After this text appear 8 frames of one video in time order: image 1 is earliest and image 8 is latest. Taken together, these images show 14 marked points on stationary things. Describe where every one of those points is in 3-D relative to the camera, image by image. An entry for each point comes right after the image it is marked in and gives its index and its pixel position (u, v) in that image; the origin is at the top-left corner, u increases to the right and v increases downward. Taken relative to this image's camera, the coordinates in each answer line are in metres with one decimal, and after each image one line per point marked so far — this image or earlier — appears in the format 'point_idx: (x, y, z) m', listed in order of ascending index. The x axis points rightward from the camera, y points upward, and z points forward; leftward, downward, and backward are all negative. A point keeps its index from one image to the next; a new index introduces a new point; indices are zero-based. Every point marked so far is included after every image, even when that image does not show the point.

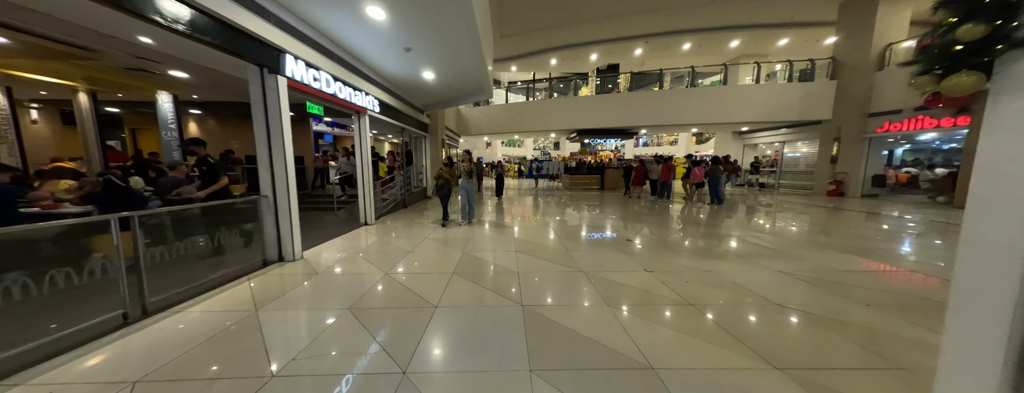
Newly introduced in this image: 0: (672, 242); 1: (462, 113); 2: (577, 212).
0: (+2.7, -0.8, +4.9) m
1: (-2.2, +3.8, +12.9) m
2: (+1.9, -0.5, +8.4) m
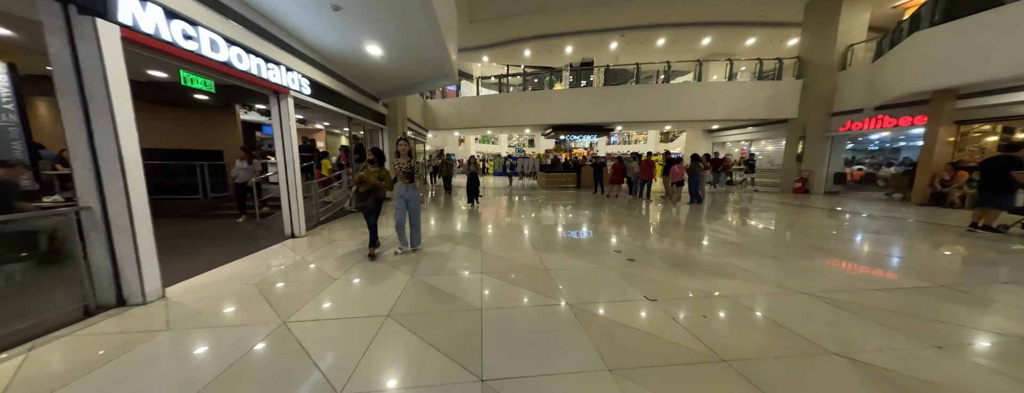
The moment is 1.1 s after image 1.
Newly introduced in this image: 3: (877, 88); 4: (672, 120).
0: (+2.2, -0.8, +4.5) m
1: (-3.4, +3.8, +12.0) m
2: (+1.2, -0.5, +7.9) m
3: (+9.8, +3.0, +7.8) m
4: (+5.9, +2.8, +10.6) m
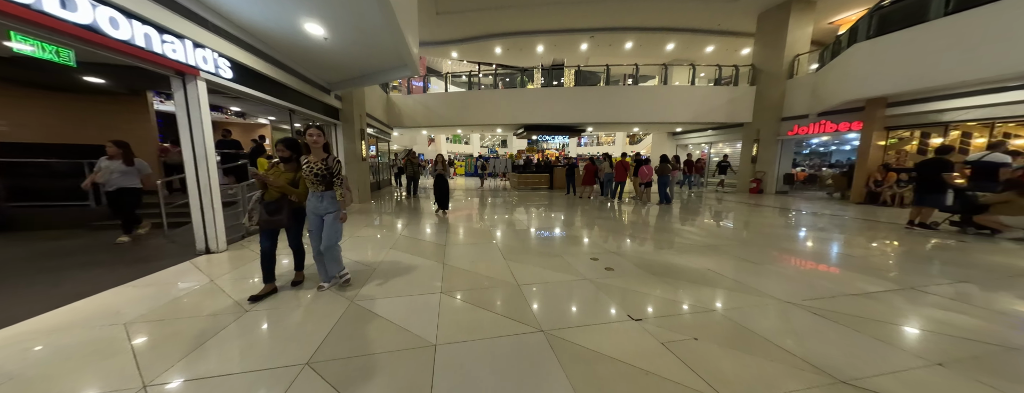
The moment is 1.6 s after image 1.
0: (+1.8, -0.8, +4.4) m
1: (-4.6, +3.7, +11.3) m
2: (+0.4, -0.5, +7.7) m
3: (+9.0, +3.0, +8.4) m
4: (+4.8, +2.8, +10.8) m
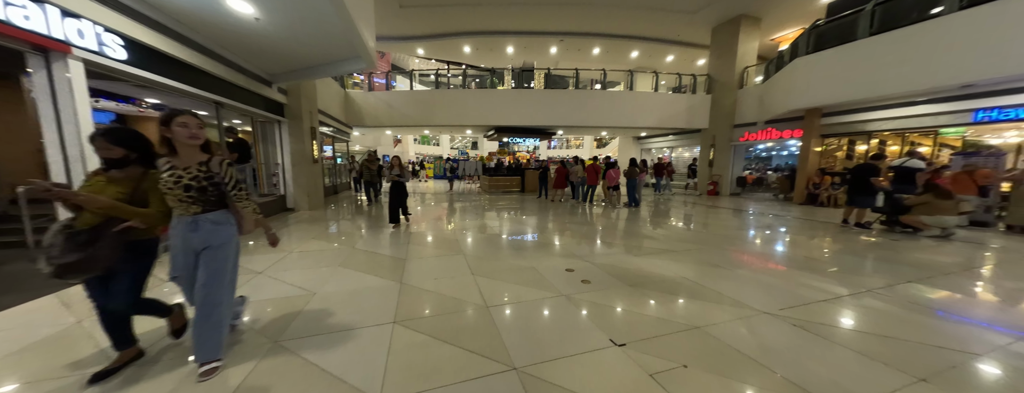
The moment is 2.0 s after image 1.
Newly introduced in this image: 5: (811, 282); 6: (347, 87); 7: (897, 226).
0: (+1.3, -0.9, +4.3) m
1: (-5.7, +3.6, +10.6) m
2: (-0.4, -0.6, +7.5) m
3: (+8.1, +2.9, +9.1) m
4: (+3.7, +2.7, +11.0) m
5: (+3.4, -1.0, +3.3) m
6: (-6.3, +4.0, +10.6) m
7: (+6.6, -0.5, +4.9) m
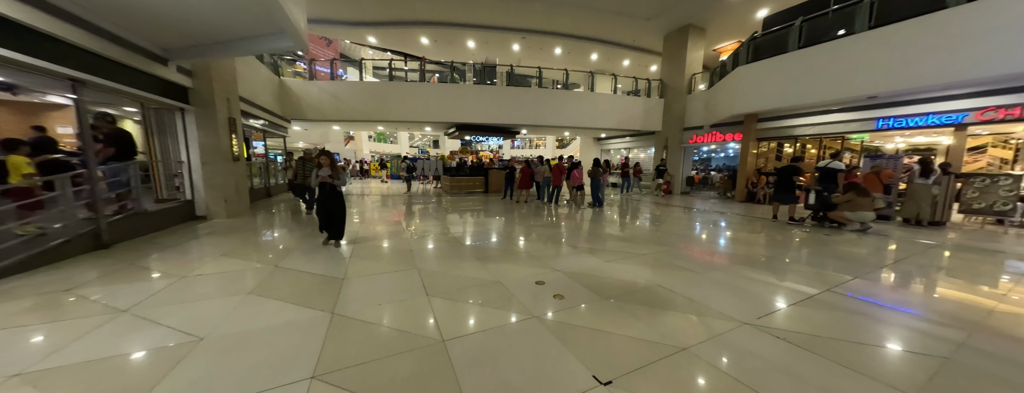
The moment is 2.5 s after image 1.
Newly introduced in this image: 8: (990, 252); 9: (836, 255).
0: (+0.8, -0.9, +4.2) m
1: (-7.1, +3.5, +9.4) m
2: (-1.3, -0.6, +7.1) m
3: (+6.8, +3.0, +9.8) m
4: (+2.2, +2.7, +11.1) m
5: (+3.0, -1.0, +3.5) m
6: (-7.6, +4.0, +9.4) m
7: (+6.0, -0.5, +5.5) m
8: (+7.5, -0.9, +4.5) m
9: (+5.1, -0.9, +4.5) m
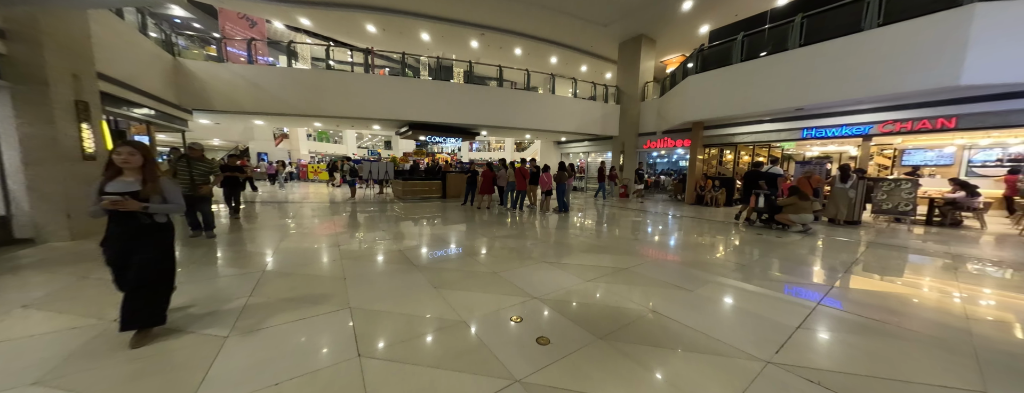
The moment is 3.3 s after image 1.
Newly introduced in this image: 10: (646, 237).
0: (+0.3, -1.0, +3.7) m
1: (-8.3, +3.3, +7.8) m
2: (-2.2, -0.8, +6.3) m
3: (+5.4, +2.9, +10.2) m
4: (+0.7, +2.6, +10.8) m
5: (+2.6, -1.1, +3.4) m
6: (-8.8, +3.7, +7.7) m
7: (+5.3, -0.6, +5.8) m
8: (+6.9, -0.9, +5.1) m
9: (+4.5, -1.0, +4.7) m
10: (+2.8, -0.9, +6.0) m
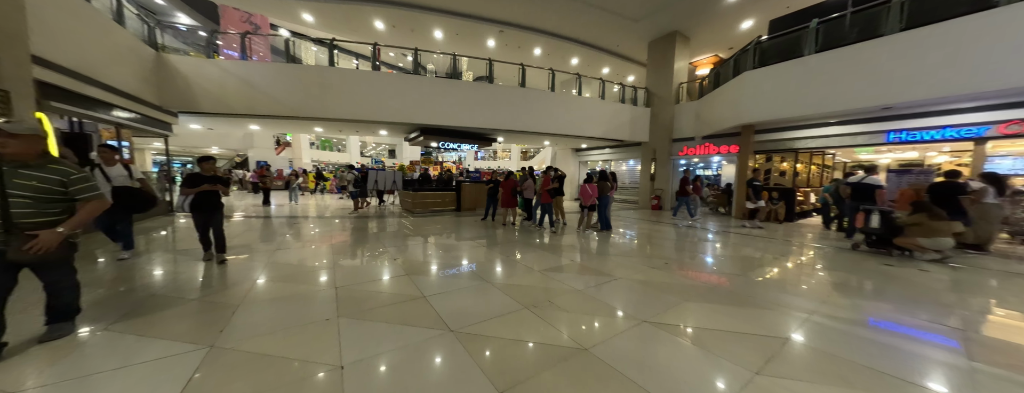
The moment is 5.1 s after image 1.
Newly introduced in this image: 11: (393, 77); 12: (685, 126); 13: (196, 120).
0: (+0.9, -1.2, +2.6) m
1: (-7.6, +3.0, +6.9) m
2: (-1.6, -1.1, +5.2) m
3: (+6.1, +2.5, +9.2) m
4: (+1.4, +2.1, +9.8) m
5: (+3.3, -1.3, +2.2) m
6: (-8.2, +3.4, +6.8) m
7: (+5.9, -0.8, +4.6) m
8: (+7.6, -1.2, +3.9) m
9: (+5.1, -1.2, +3.6) m
10: (+3.5, -1.2, +4.9) m
11: (-3.4, +3.3, +8.1) m
12: (+5.9, +2.4, +9.8) m
13: (-10.0, +2.4, +9.0) m
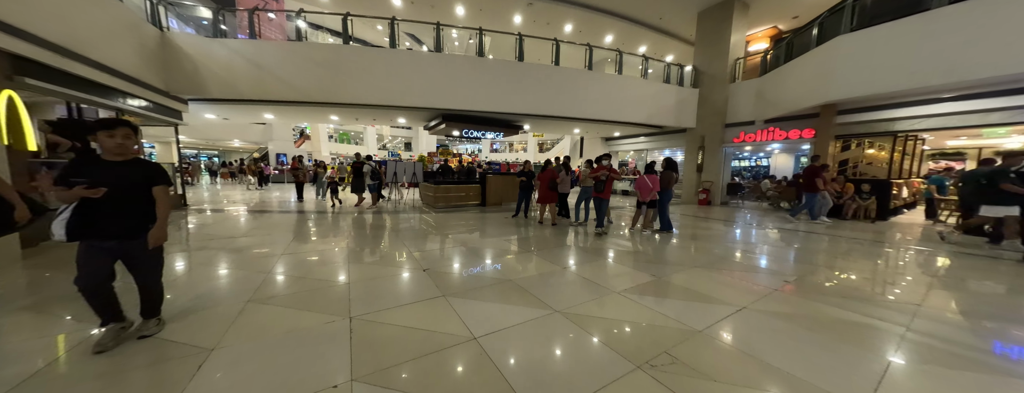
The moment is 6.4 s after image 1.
0: (+1.5, -1.2, +1.7) m
1: (-6.8, +3.1, +6.3) m
2: (-0.9, -1.0, +4.4) m
3: (+7.0, +2.7, +7.9) m
4: (+2.3, +2.4, +8.8) m
5: (+3.8, -1.3, +1.2) m
6: (-7.4, +3.6, +6.2) m
7: (+6.6, -0.8, +3.5) m
8: (+8.2, -1.1, +2.7) m
9: (+5.7, -1.2, +2.5) m
10: (+4.1, -1.1, +3.9) m
11: (-2.6, +3.5, +7.3) m
12: (+6.8, +2.6, +8.6) m
13: (-9.1, +2.6, +8.6) m
